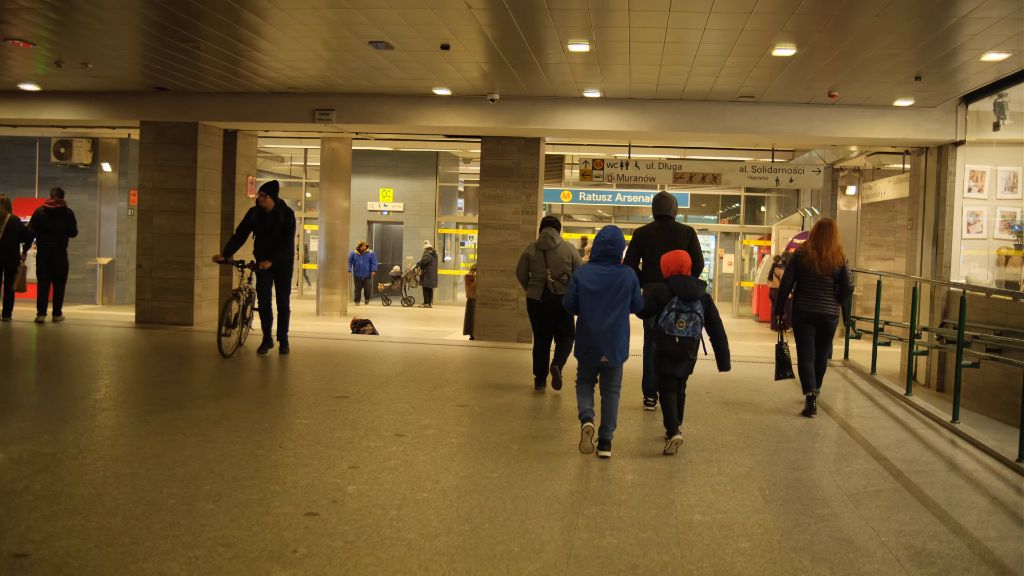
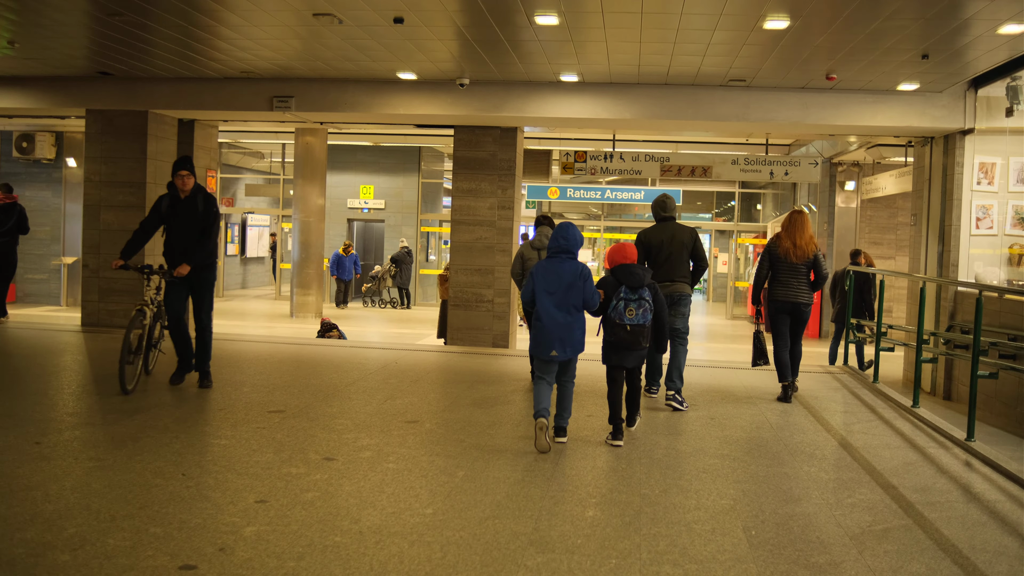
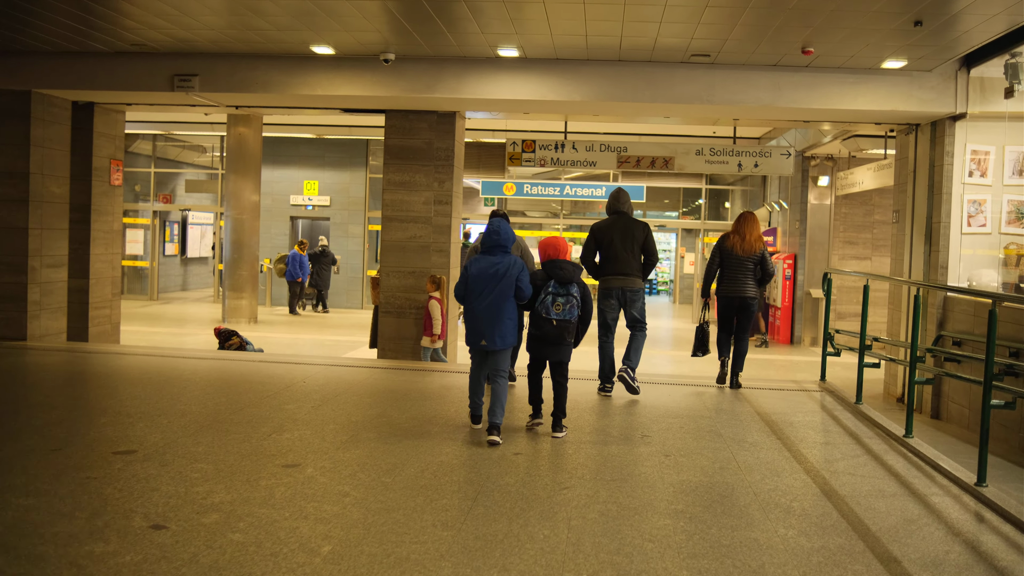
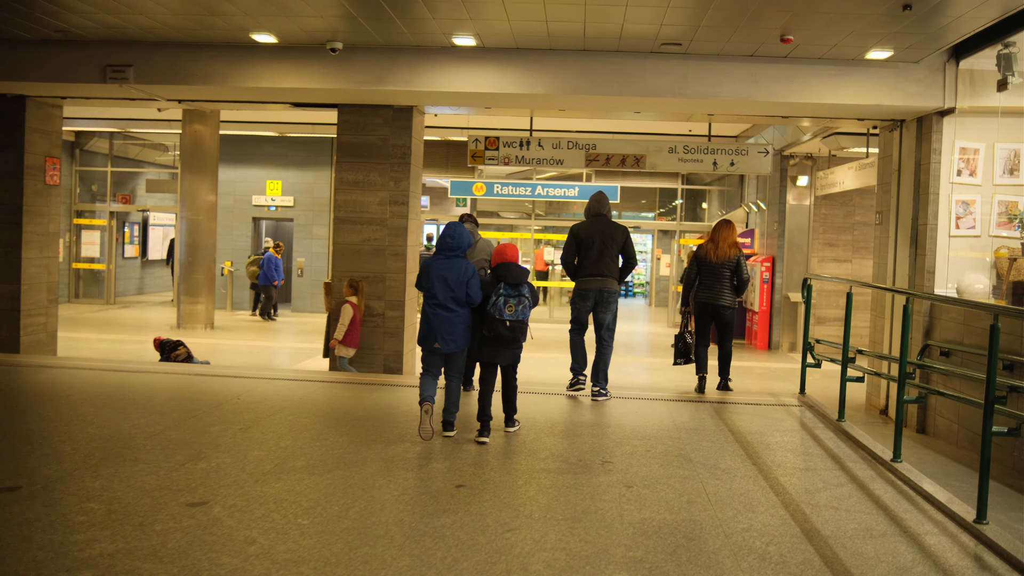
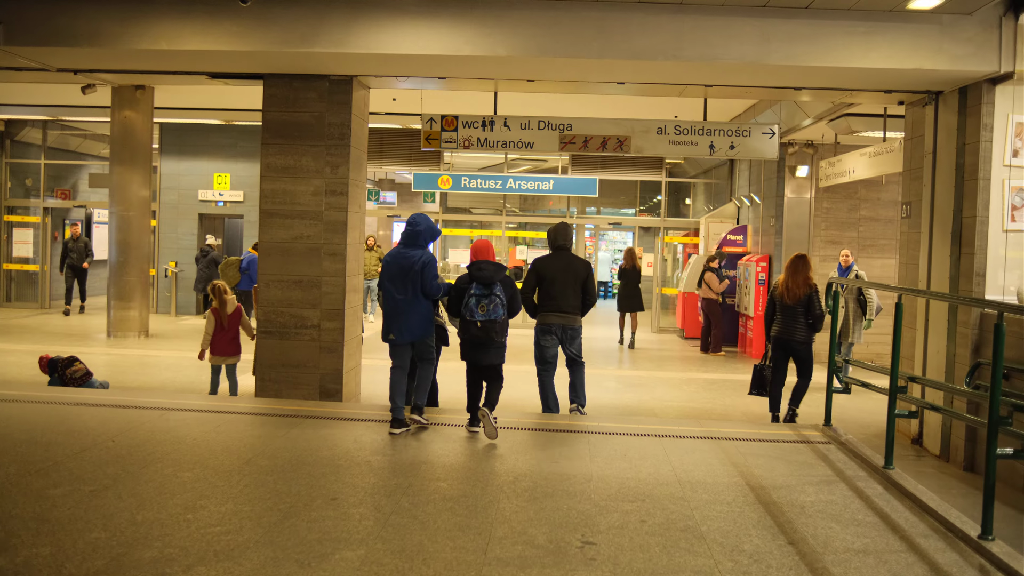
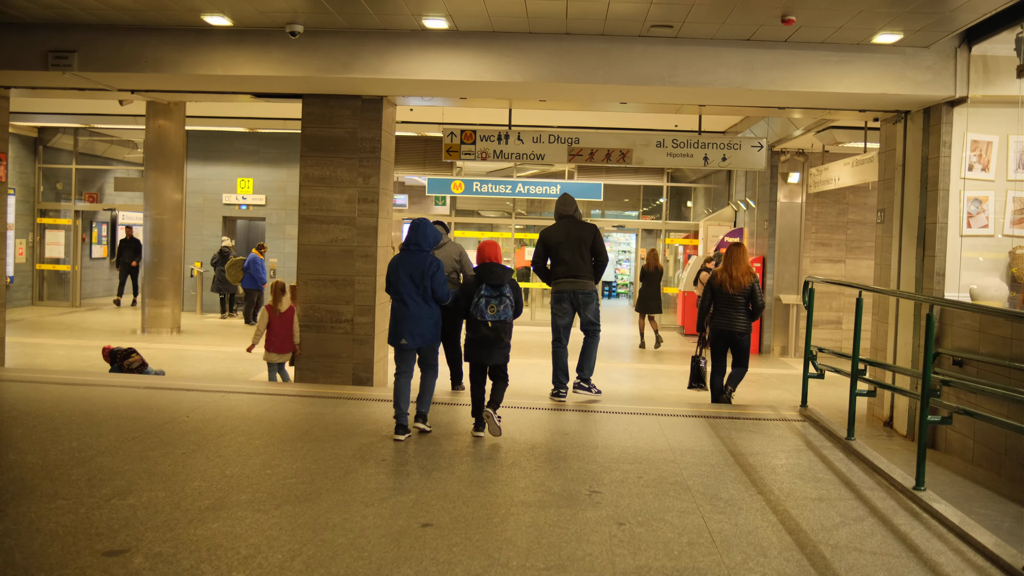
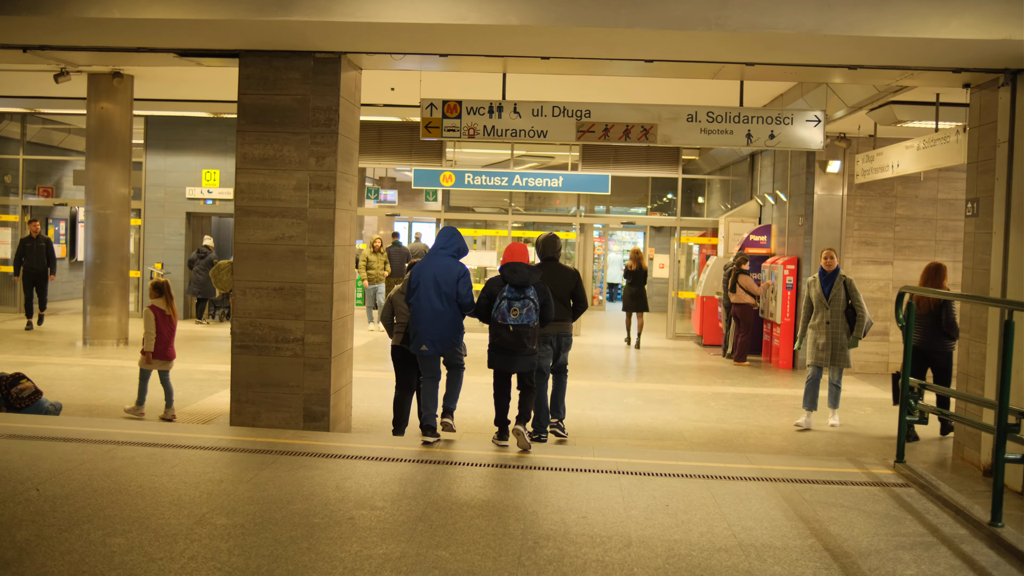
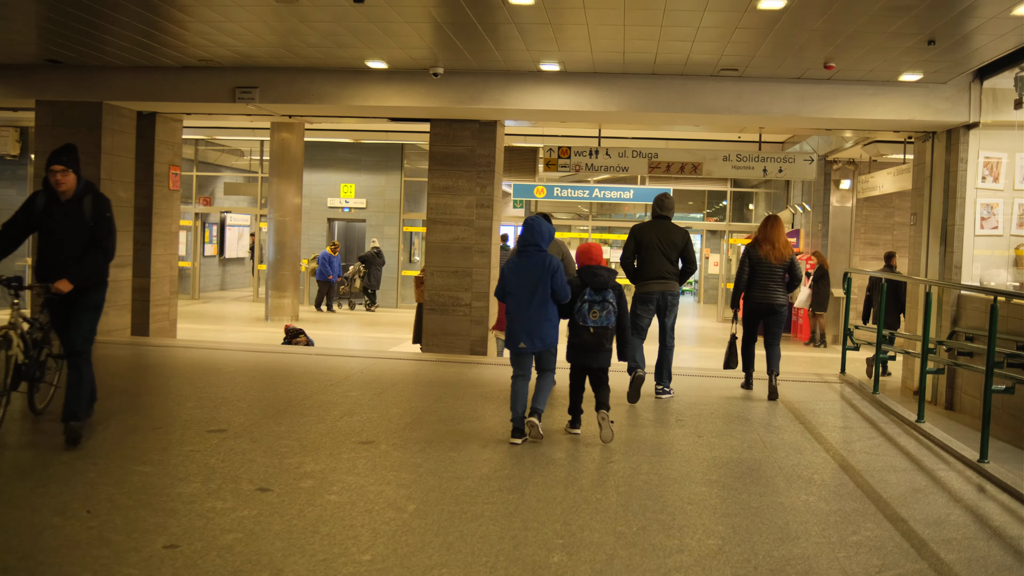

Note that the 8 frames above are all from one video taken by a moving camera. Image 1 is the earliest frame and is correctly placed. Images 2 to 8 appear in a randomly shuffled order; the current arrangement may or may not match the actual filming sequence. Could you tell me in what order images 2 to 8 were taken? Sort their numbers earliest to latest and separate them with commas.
2, 8, 3, 4, 6, 5, 7
